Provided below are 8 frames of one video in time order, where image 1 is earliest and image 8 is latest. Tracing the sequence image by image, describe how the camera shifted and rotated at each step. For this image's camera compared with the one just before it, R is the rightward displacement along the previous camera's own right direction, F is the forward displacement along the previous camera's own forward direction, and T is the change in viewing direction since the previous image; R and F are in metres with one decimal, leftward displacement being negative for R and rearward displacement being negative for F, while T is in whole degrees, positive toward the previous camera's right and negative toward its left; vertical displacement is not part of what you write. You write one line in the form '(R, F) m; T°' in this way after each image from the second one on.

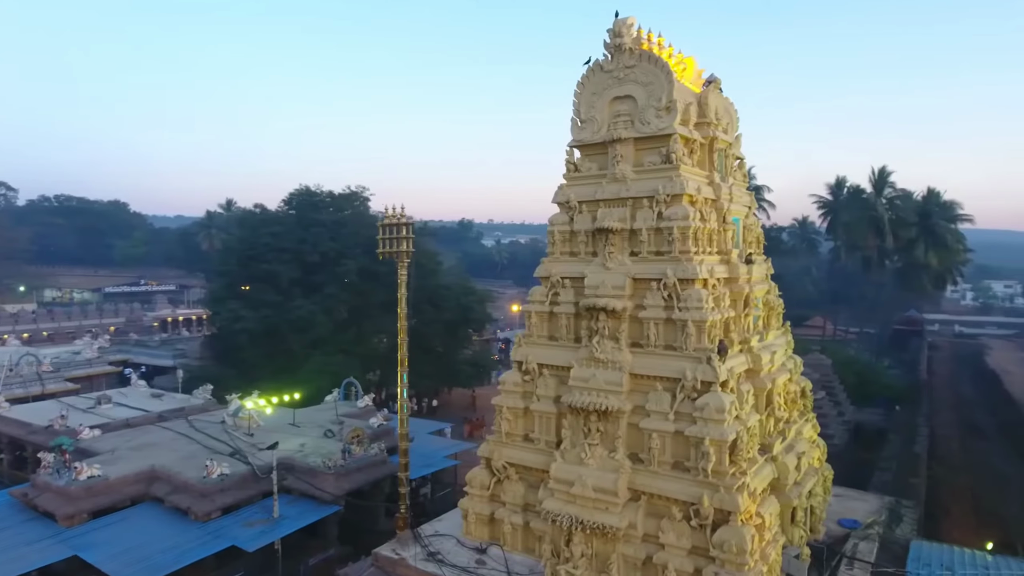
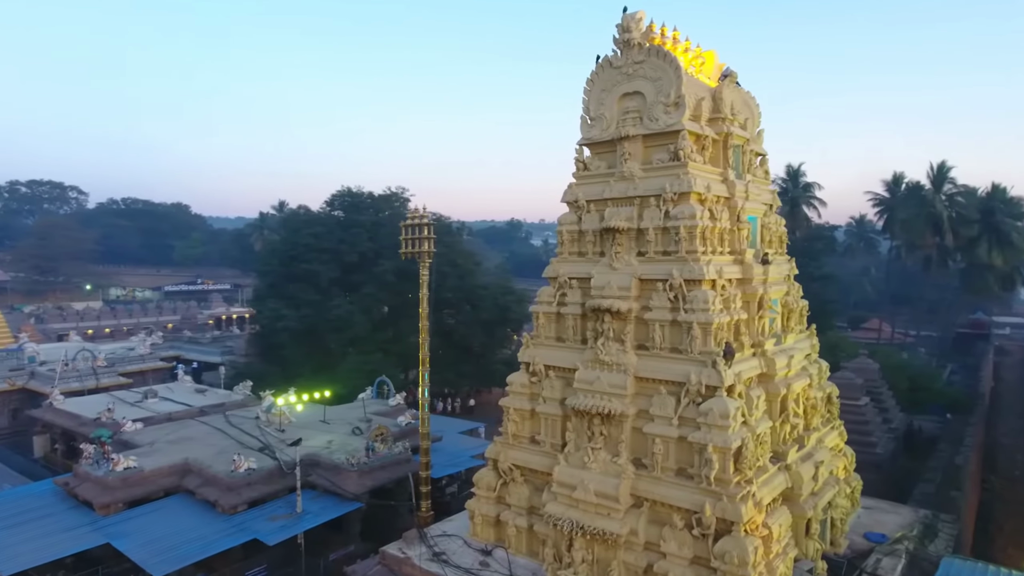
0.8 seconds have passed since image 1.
(+0.6, +0.1) m; -4°
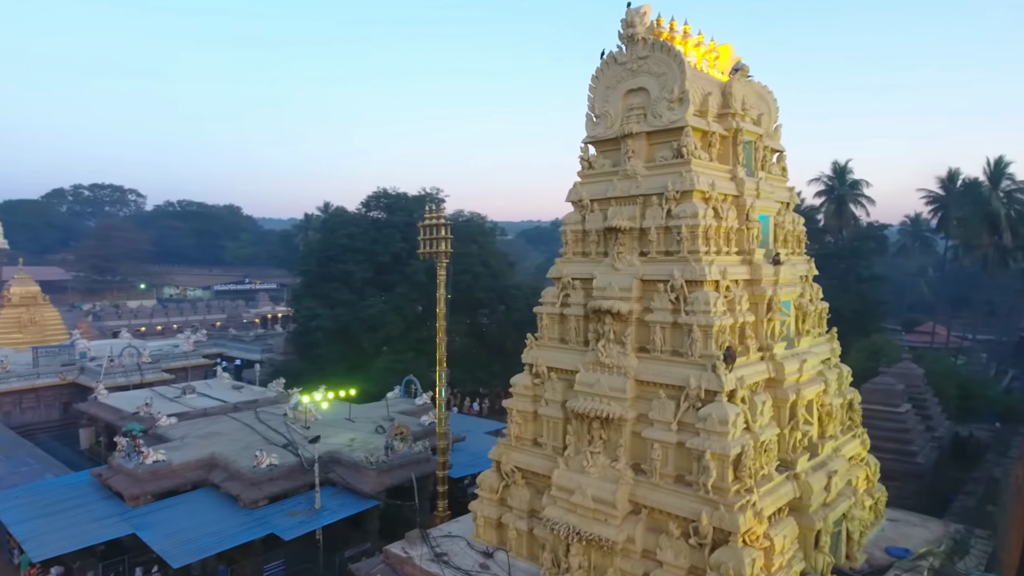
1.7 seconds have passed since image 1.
(+0.6, +0.1) m; -4°
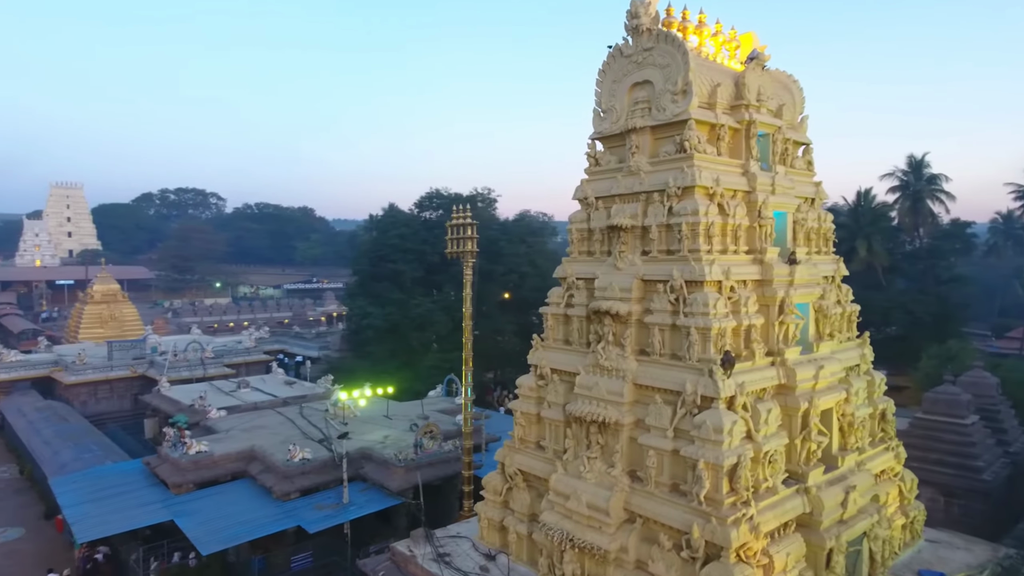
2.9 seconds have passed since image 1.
(+0.8, +0.2) m; -6°
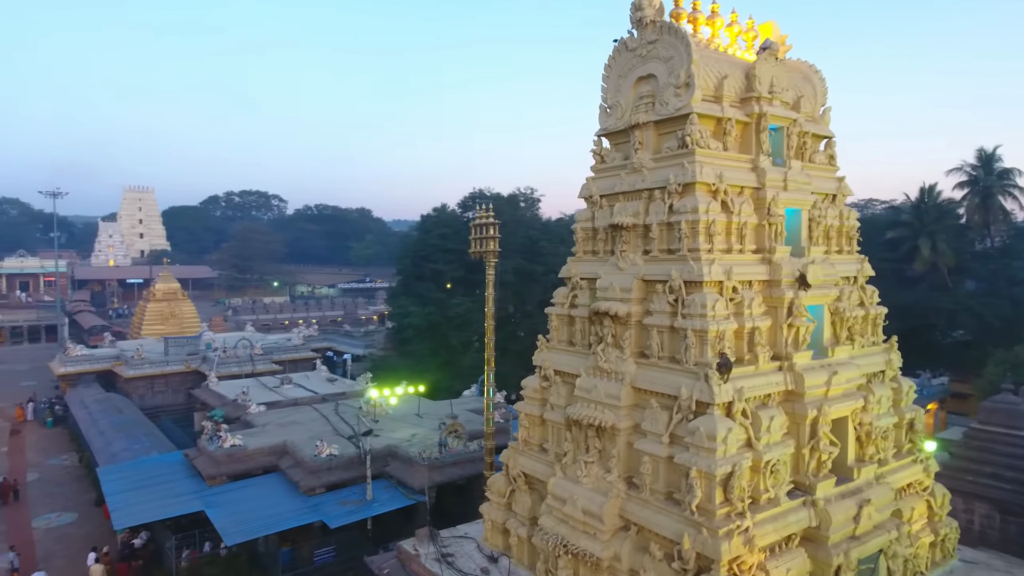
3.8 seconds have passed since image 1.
(+0.7, +0.1) m; -5°
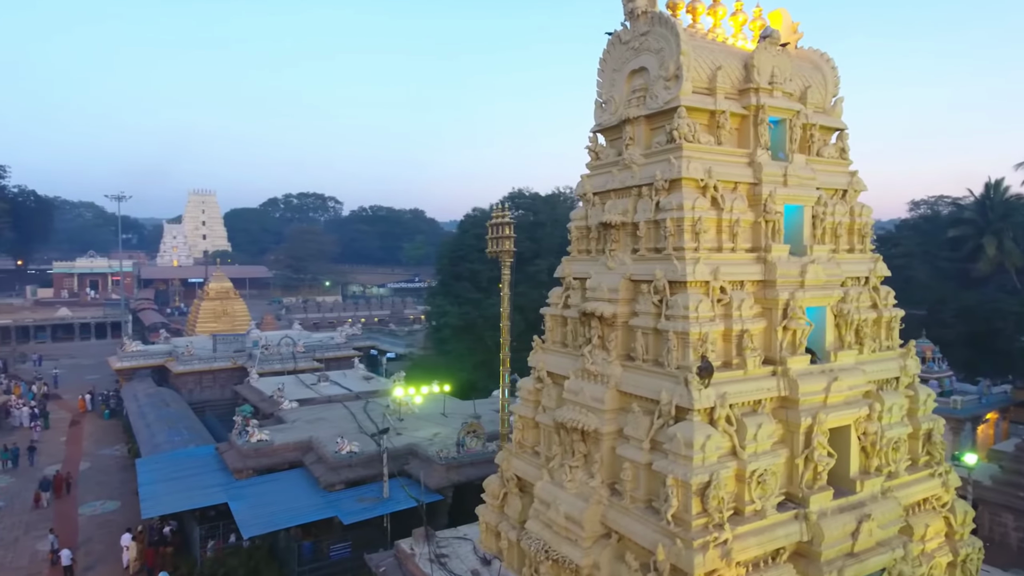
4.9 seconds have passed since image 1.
(+0.8, +0.2) m; -5°
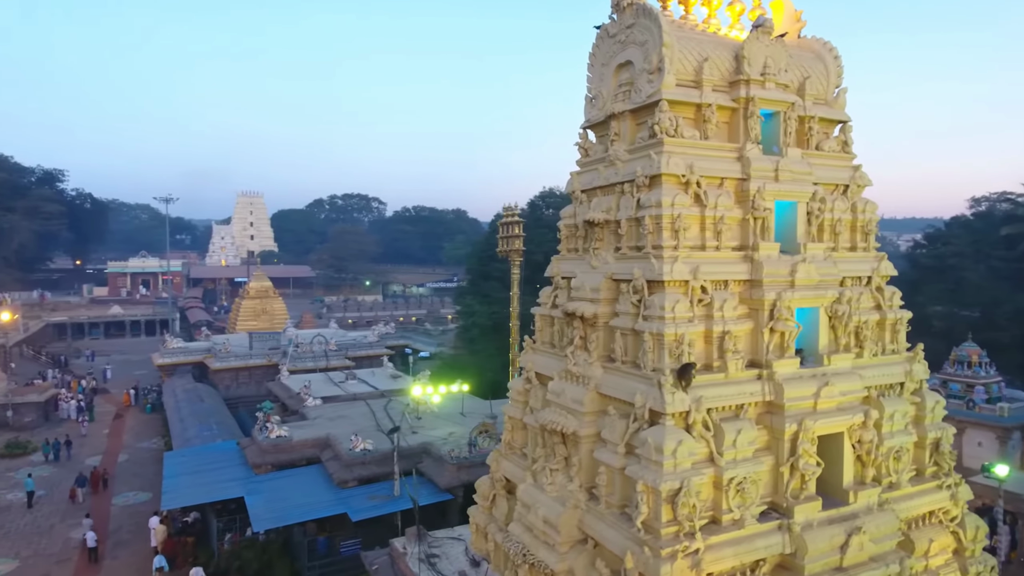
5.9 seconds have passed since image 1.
(+0.7, +0.1) m; -4°
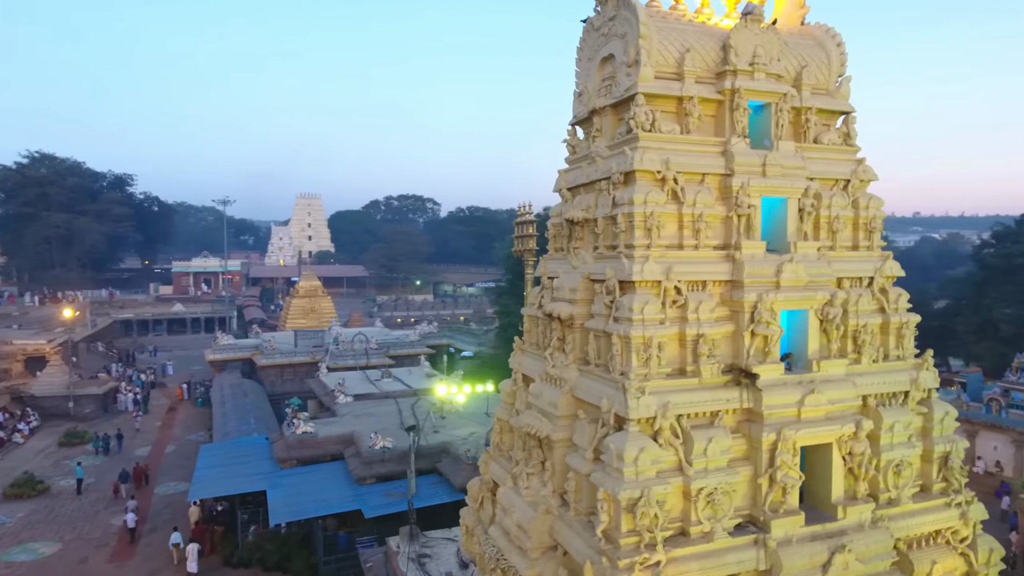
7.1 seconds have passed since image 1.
(+0.9, +0.2) m; -5°
